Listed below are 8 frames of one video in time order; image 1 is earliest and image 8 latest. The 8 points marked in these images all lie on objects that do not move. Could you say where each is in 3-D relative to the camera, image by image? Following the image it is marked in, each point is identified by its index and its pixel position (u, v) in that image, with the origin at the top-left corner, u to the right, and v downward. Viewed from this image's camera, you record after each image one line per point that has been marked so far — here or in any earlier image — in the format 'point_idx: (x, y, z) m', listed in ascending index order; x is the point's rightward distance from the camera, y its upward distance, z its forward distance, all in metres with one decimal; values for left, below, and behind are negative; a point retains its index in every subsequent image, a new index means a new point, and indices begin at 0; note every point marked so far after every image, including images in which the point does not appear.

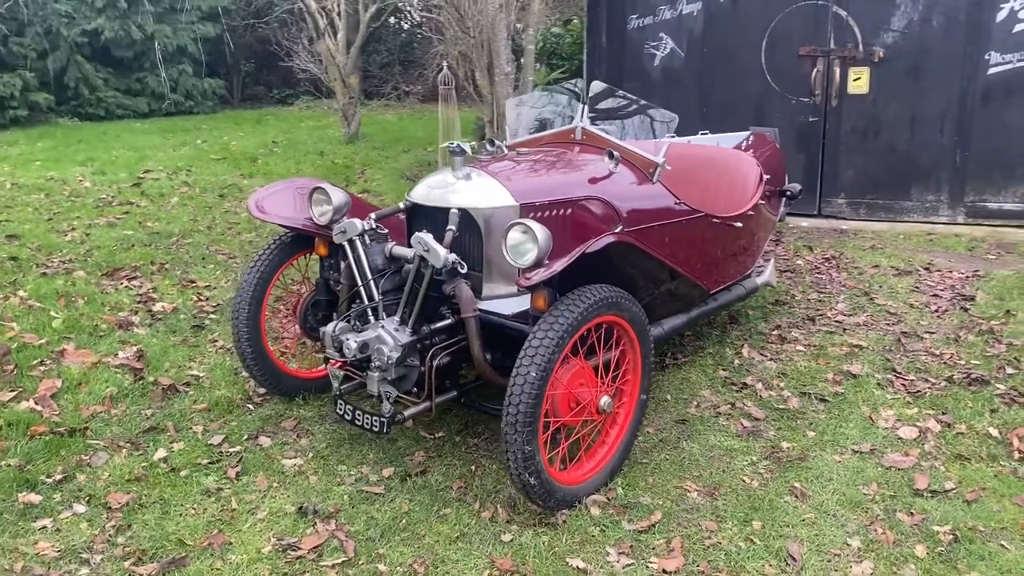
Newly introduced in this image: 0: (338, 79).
0: (-2.8, +3.3, +14.0) m
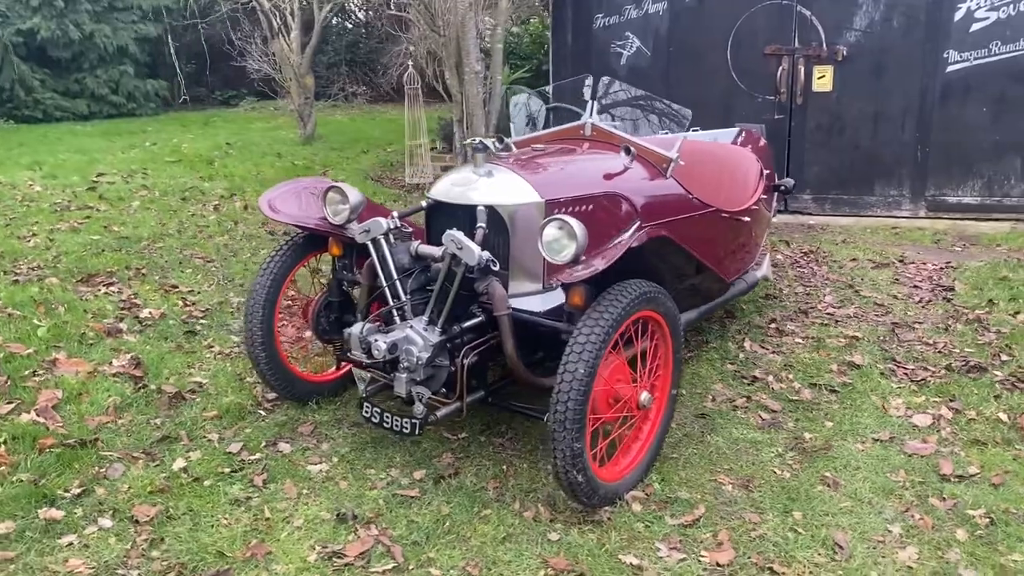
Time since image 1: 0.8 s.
0: (-3.4, +3.3, +13.8) m
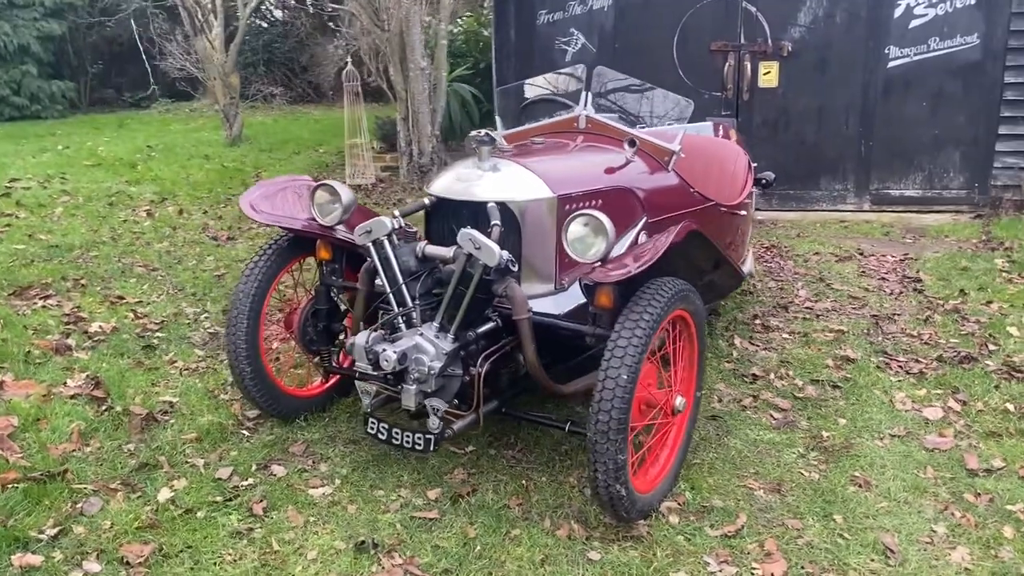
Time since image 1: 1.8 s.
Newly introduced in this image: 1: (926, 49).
0: (-4.4, +3.1, +13.2) m
1: (+3.9, +2.2, +8.3) m
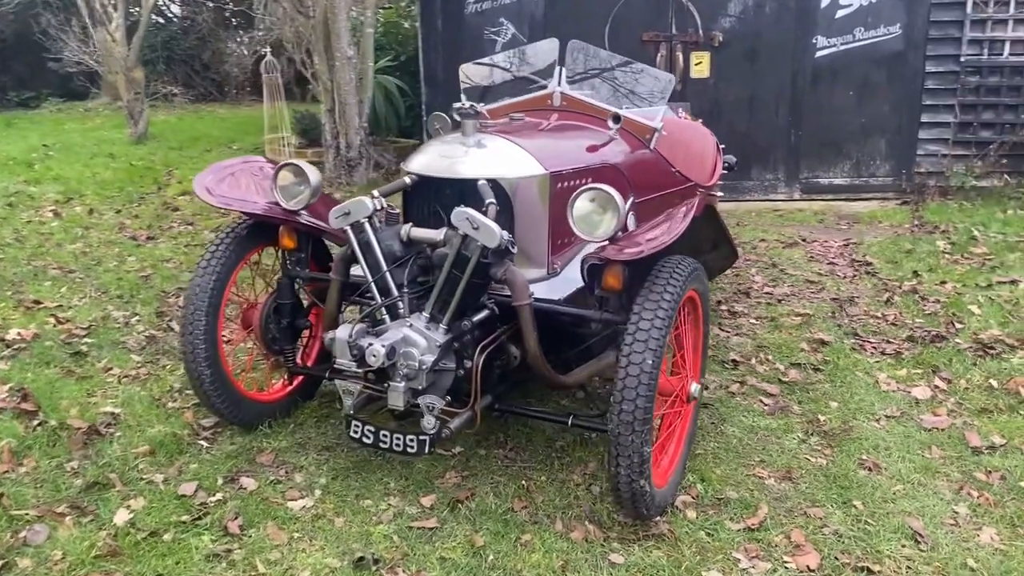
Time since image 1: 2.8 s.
0: (-5.5, +3.0, +12.5) m
1: (+3.2, +2.4, +8.4) m
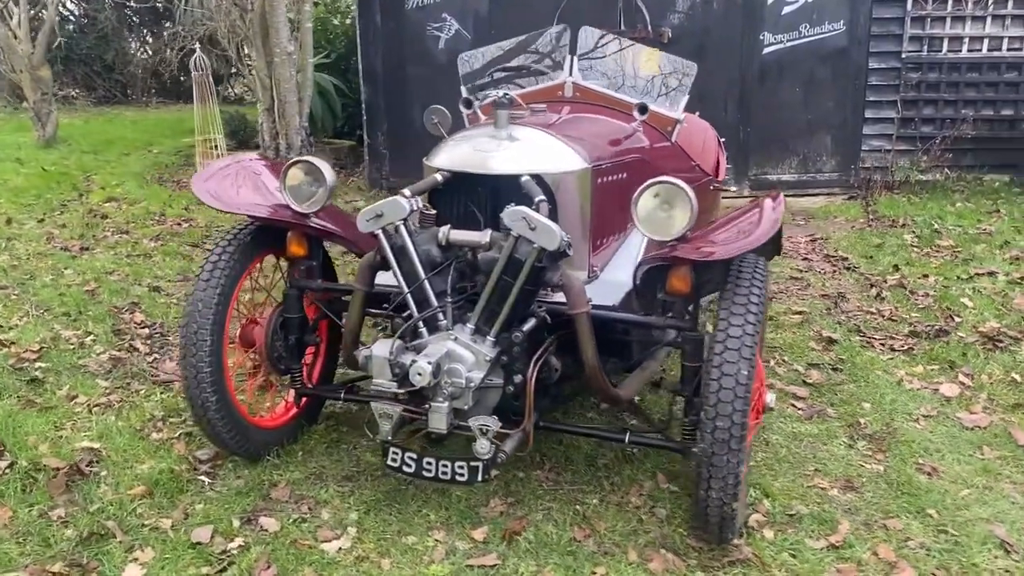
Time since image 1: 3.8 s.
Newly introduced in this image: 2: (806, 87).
0: (-6.4, +2.8, +11.6) m
1: (+2.7, +2.4, +8.5) m
2: (+2.9, +2.0, +8.6) m
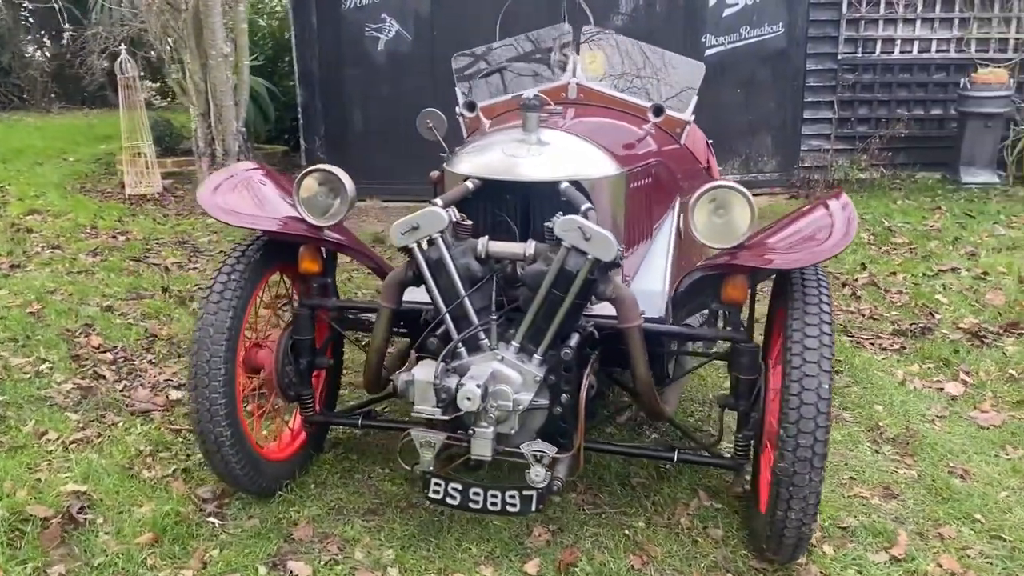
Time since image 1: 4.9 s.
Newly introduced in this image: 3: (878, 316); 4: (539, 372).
0: (-7.2, +2.6, +10.8) m
1: (+2.2, +2.4, +8.6) m
2: (+2.3, +2.0, +8.7) m
3: (+2.0, -0.2, +4.8) m
4: (+0.1, -0.2, +2.4) m
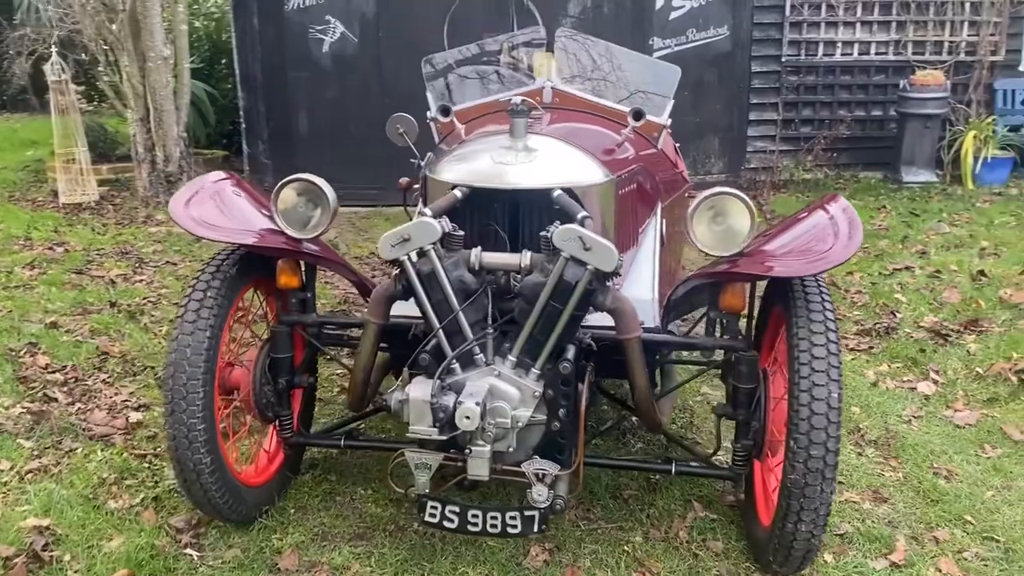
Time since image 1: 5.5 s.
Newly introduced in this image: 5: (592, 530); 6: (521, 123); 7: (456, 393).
0: (-7.8, +2.4, +10.1) m
1: (+1.7, +2.4, +8.6) m
2: (+1.8, +2.0, +8.8) m
3: (+1.8, -0.2, +4.8) m
4: (+0.1, -0.3, +2.3) m
5: (+0.2, -0.7, +2.6) m
6: (0.0, +0.5, +2.6) m
7: (-0.1, -0.3, +2.3) m
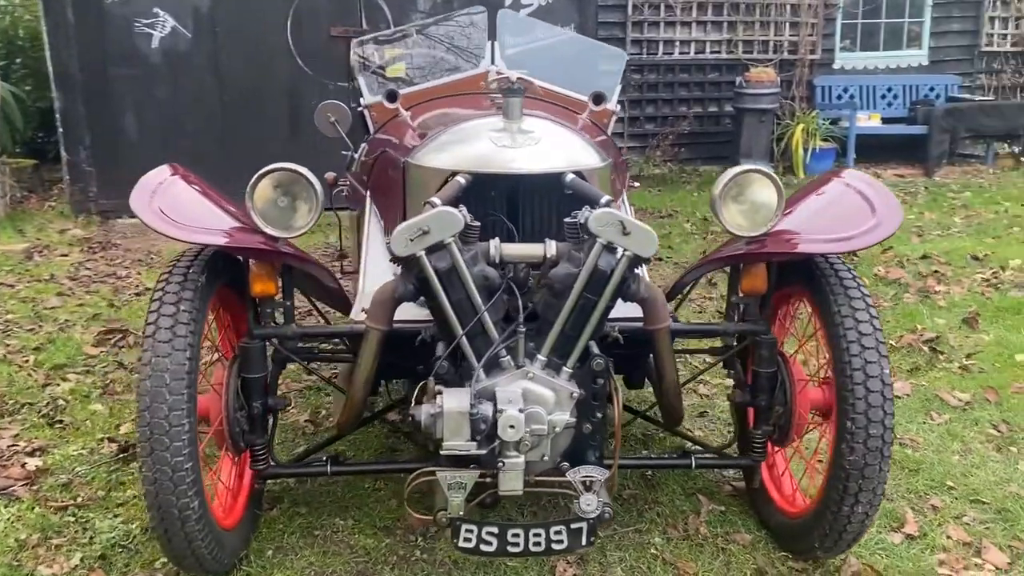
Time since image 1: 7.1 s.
0: (-9.3, +1.9, +8.1) m
1: (+0.3, +2.4, +8.6) m
2: (+0.4, +2.0, +8.8) m
3: (+1.3, -0.1, +4.9) m
4: (+0.2, -0.2, +2.1) m
5: (+0.3, -0.7, +2.5) m
6: (0.0, +0.5, +2.4) m
7: (0.0, -0.3, +2.0) m
